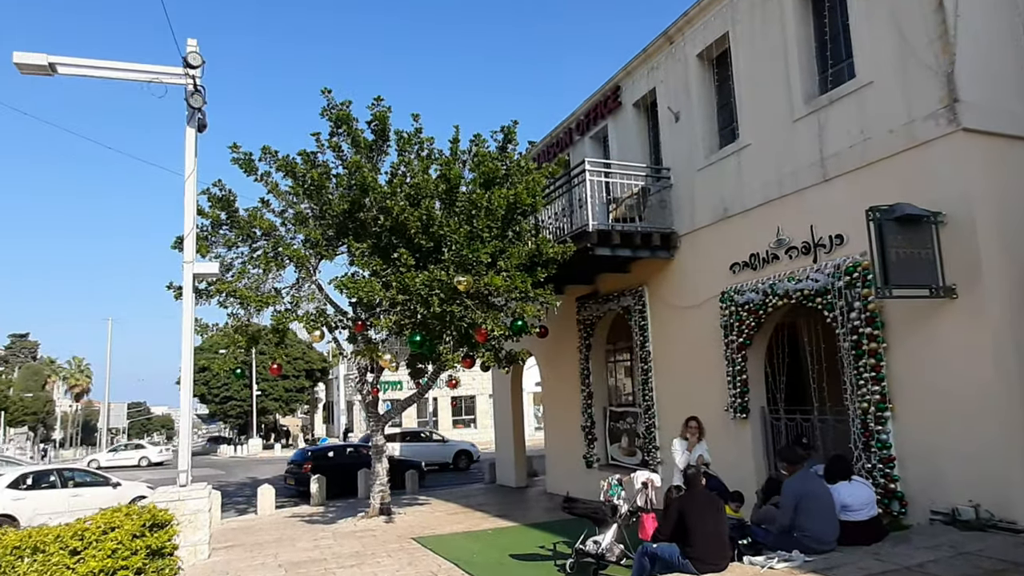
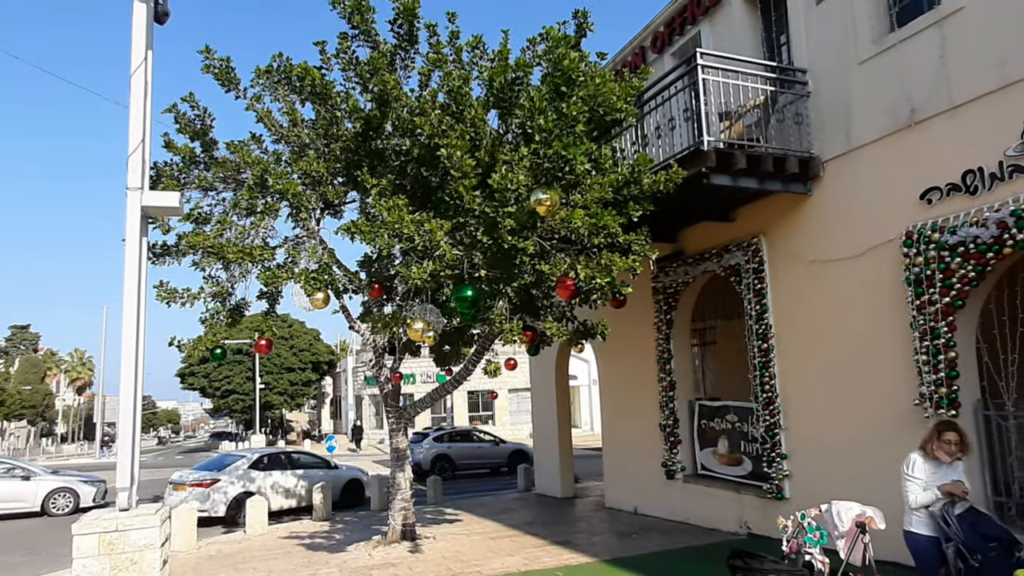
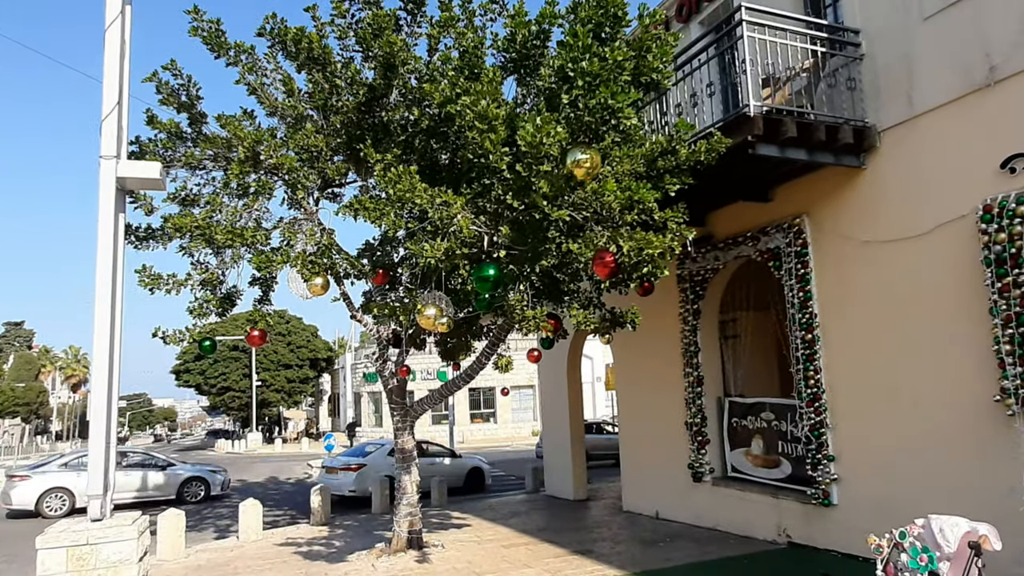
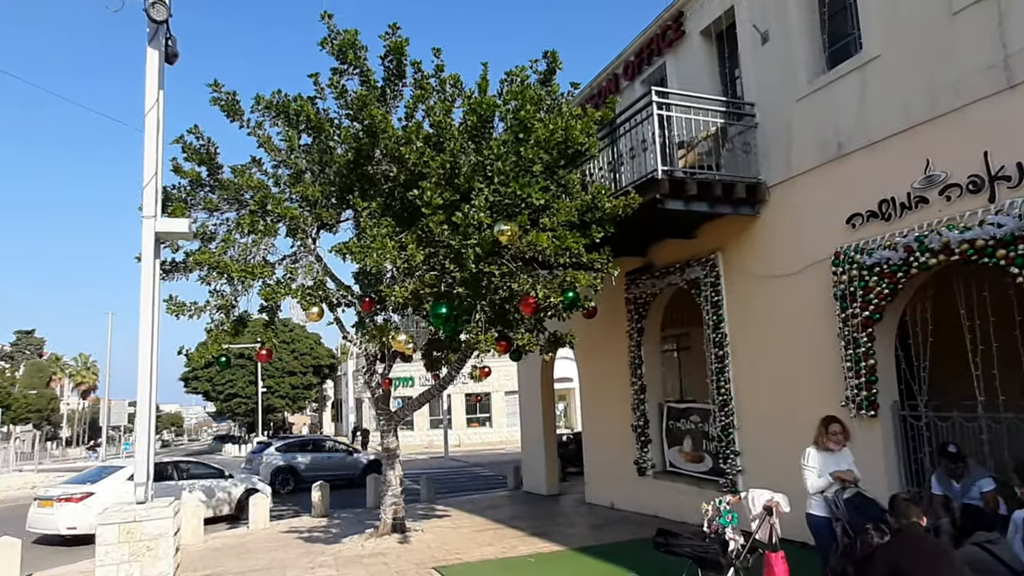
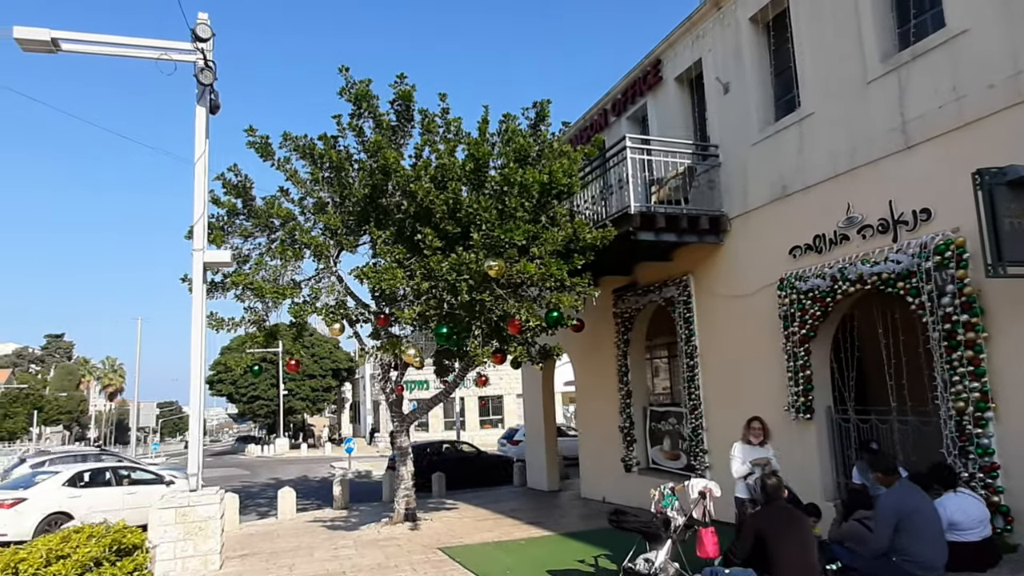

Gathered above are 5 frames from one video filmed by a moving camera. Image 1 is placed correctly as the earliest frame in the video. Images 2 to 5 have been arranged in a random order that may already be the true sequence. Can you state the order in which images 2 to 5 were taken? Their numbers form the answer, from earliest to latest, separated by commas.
5, 4, 2, 3
